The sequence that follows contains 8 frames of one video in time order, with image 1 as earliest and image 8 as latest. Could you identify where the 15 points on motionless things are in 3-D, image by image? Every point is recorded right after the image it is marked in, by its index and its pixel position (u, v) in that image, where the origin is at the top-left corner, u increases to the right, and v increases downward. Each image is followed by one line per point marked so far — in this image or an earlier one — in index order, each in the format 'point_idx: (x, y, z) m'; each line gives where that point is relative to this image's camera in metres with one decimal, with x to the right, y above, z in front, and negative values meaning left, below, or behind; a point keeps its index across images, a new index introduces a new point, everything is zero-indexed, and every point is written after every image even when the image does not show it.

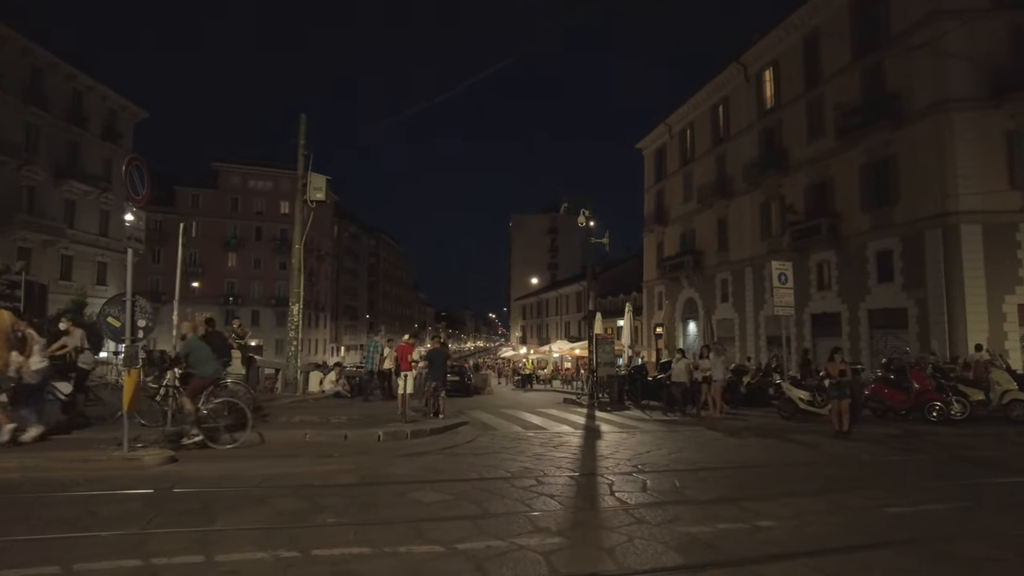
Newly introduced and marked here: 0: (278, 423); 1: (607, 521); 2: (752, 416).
0: (-4.2, -2.4, +12.0) m
1: (+0.9, -2.1, +6.0) m
2: (+5.7, -3.1, +15.7) m
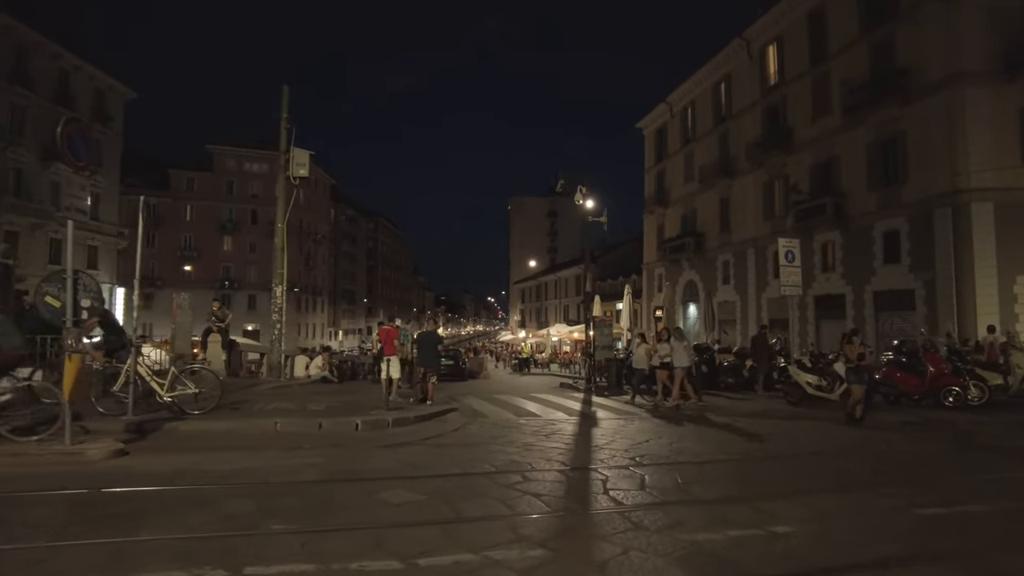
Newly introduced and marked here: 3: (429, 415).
0: (-4.4, -2.1, +11.2) m
1: (+0.7, -1.9, +5.2) m
2: (+5.5, -2.6, +15.0) m
3: (-1.5, -2.2, +11.6) m
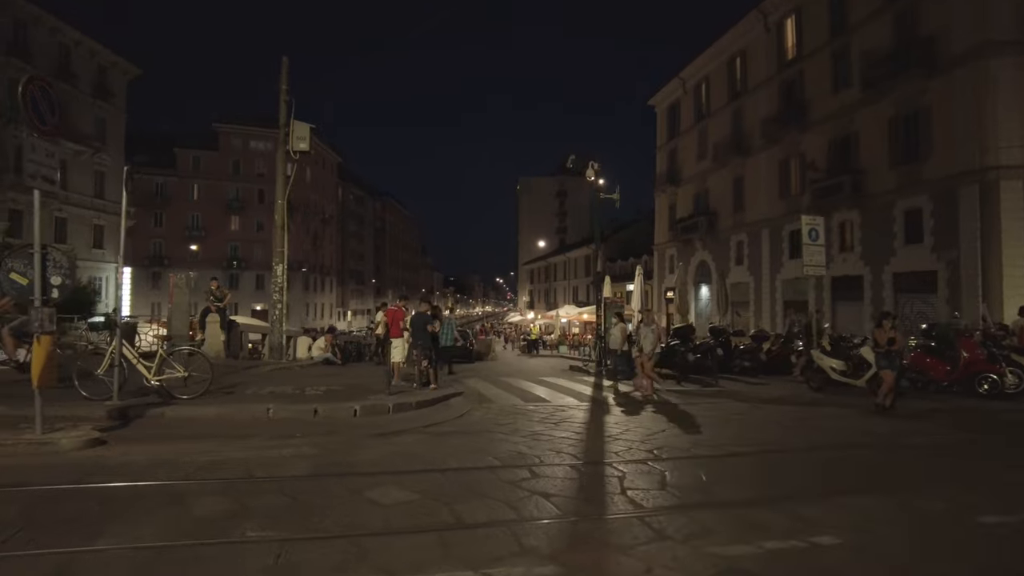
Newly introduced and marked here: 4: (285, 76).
0: (-4.2, -1.7, +10.6) m
1: (+0.7, -1.7, +4.6) m
2: (+5.7, -2.1, +14.3) m
3: (-1.3, -1.9, +11.1) m
4: (-6.3, +5.9, +18.5) m
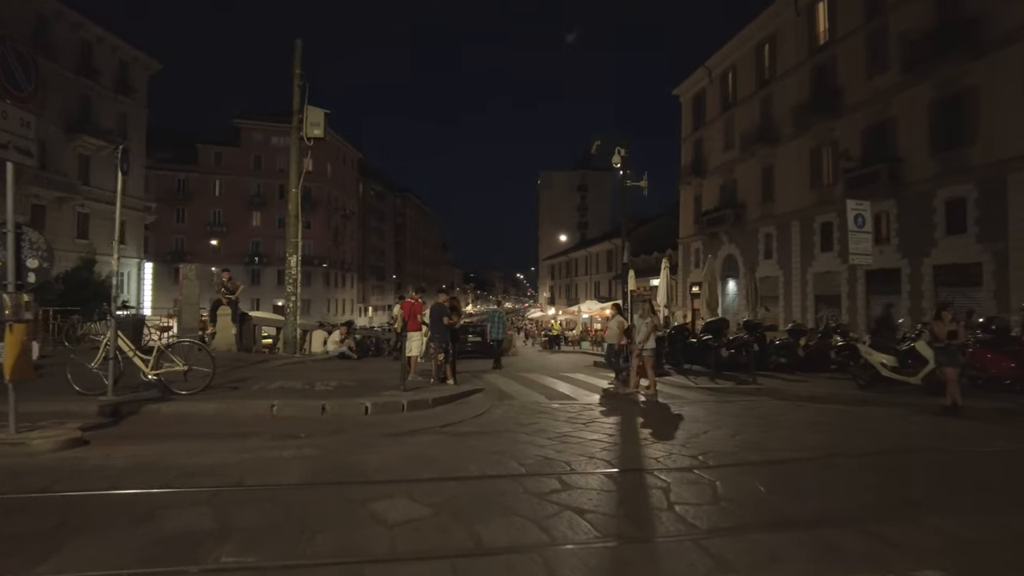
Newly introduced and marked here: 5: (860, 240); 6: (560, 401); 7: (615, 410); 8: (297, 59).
0: (-3.9, -1.5, +10.0) m
1: (+0.9, -1.6, +3.8) m
2: (+6.1, -1.9, +13.3) m
3: (-1.0, -1.7, +10.3) m
4: (-5.7, +6.1, +17.9) m
5: (+6.9, +1.0, +13.1) m
6: (+0.8, -1.9, +11.3) m
7: (+1.6, -1.9, +10.2) m
8: (-5.8, +6.2, +17.9) m
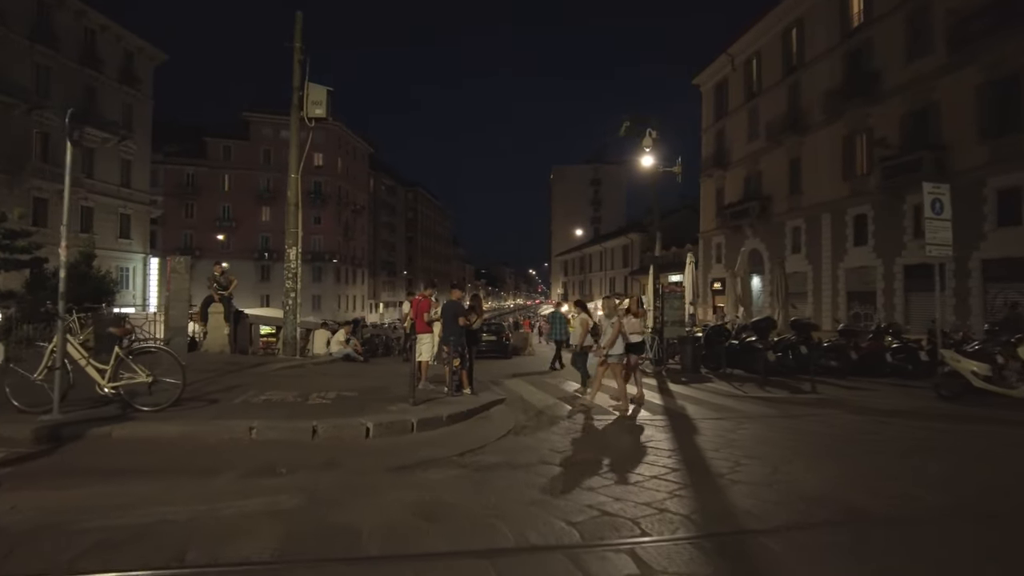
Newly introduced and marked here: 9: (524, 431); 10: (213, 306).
0: (-3.5, -1.5, +8.4) m
1: (+1.2, -1.5, +2.2) m
2: (+6.6, -1.9, +11.6) m
3: (-0.6, -1.6, +8.7) m
4: (-5.2, +6.2, +16.3) m
5: (+7.3, +1.0, +11.4) m
6: (+1.2, -1.9, +9.7) m
7: (+2.0, -1.8, +8.6) m
8: (-5.3, +6.3, +16.3) m
9: (+0.1, -1.8, +8.1) m
10: (-6.5, -0.4, +14.3) m
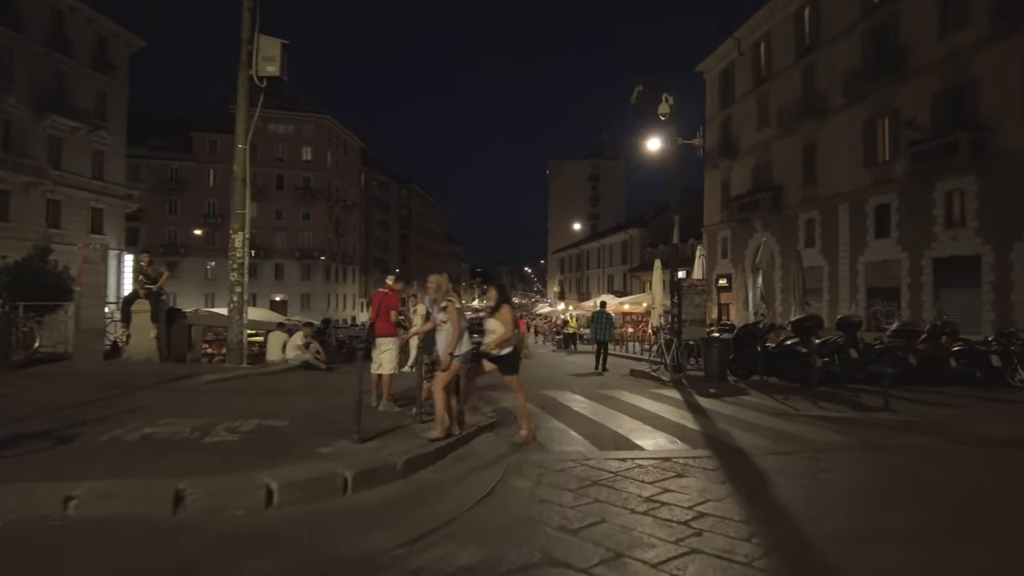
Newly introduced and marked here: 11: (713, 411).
0: (-3.6, -1.4, +5.8) m
1: (+1.1, -1.4, -0.5) m
2: (+6.4, -1.7, +9.0) m
3: (-0.7, -1.5, +6.1) m
4: (-5.4, +6.4, +13.7) m
5: (+7.2, +1.2, +8.8) m
6: (+1.1, -1.7, +7.1) m
7: (+1.9, -1.7, +6.0) m
8: (-5.4, +6.4, +13.7) m
9: (0.0, -1.6, +5.5) m
10: (-6.6, -0.2, +11.6) m
11: (+3.0, -1.9, +10.0) m
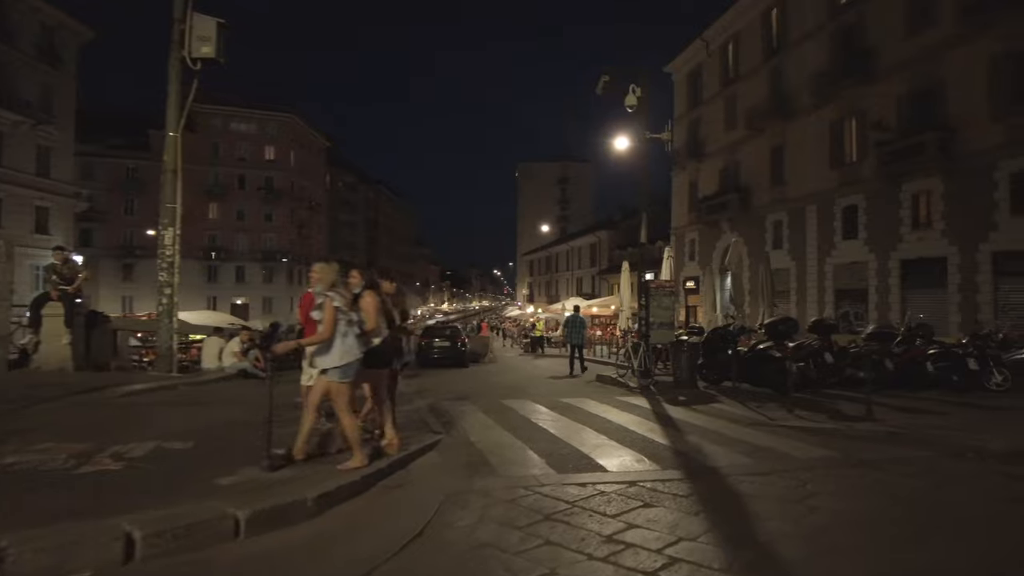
0: (-4.1, -1.3, +4.7) m
1: (+0.9, -1.4, -1.3) m
2: (+5.8, -1.7, +8.4) m
3: (-1.2, -1.5, +5.1) m
4: (-6.2, +6.3, +12.5) m
5: (+6.6, +1.2, +8.2) m
6: (+0.6, -1.7, +6.2) m
7: (+1.4, -1.7, +5.2) m
8: (-6.2, +6.4, +12.5) m
9: (-0.4, -1.6, +4.6) m
10: (-7.3, -0.3, +10.4) m
11: (+2.4, -1.9, +9.3) m
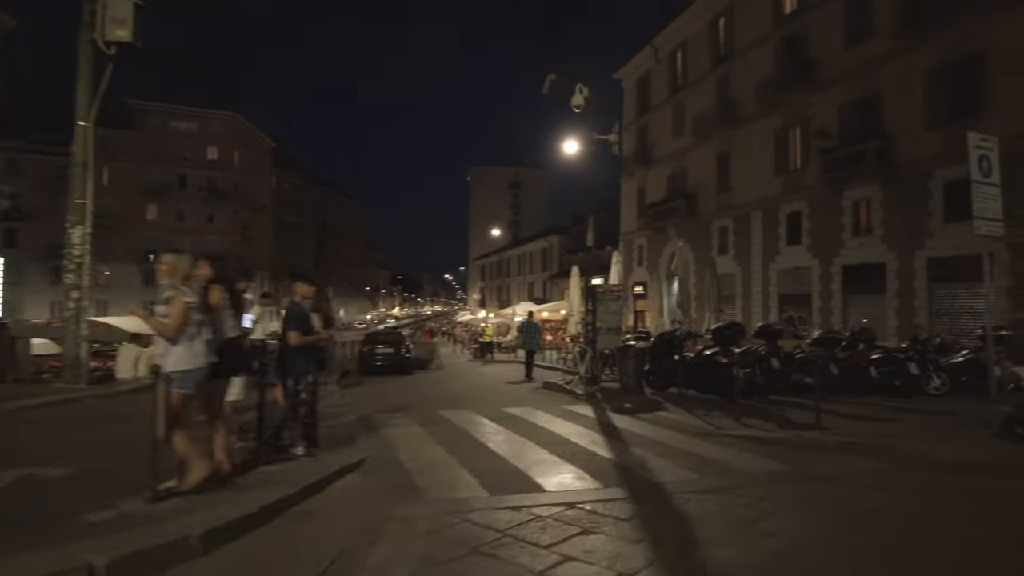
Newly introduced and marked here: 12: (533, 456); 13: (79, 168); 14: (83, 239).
0: (-4.6, -1.4, +3.9) m
1: (+0.8, -1.4, -1.8) m
2: (+5.1, -1.8, +8.3) m
3: (-1.7, -1.5, +4.5) m
4: (-7.2, +6.3, +11.6) m
5: (+5.8, +1.1, +8.2) m
6: (0.0, -1.8, +5.7) m
7: (+0.9, -1.7, +4.7) m
8: (-7.3, +6.3, +11.6) m
9: (-0.9, -1.6, +4.0) m
10: (-8.2, -0.3, +9.3) m
11: (+1.5, -1.9, +8.9) m
12: (+0.2, -1.8, +7.2) m
13: (-7.1, +2.0, +11.1) m
14: (-7.1, +0.8, +11.0) m
